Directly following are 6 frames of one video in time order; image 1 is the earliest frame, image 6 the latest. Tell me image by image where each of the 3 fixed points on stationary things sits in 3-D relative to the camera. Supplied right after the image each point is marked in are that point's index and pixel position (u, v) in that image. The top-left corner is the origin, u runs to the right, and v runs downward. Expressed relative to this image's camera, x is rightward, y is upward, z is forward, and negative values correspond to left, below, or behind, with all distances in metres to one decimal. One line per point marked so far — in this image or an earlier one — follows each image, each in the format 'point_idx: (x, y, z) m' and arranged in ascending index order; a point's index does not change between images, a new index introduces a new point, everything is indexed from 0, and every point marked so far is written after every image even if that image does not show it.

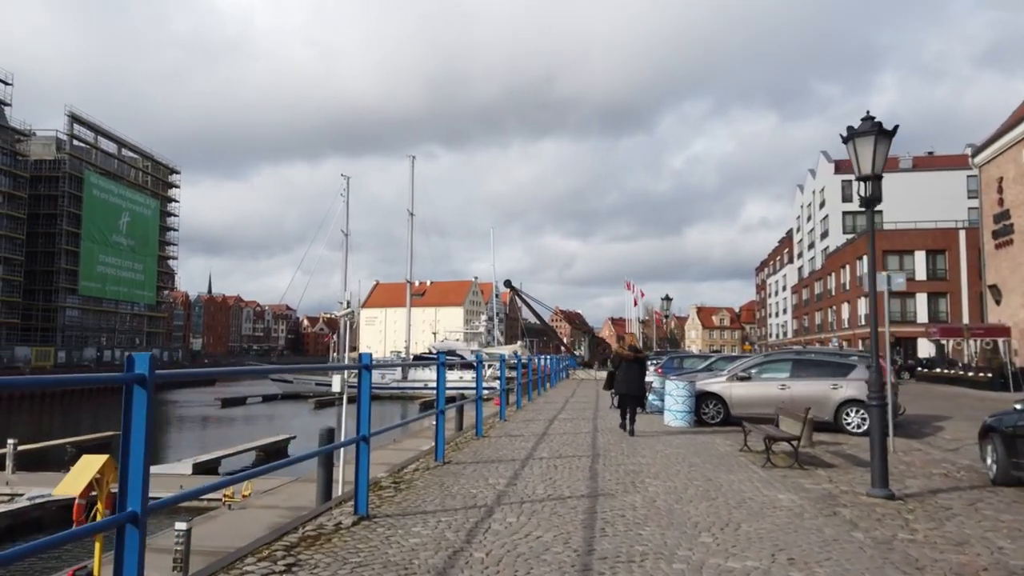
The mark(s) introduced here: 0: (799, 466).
0: (+3.4, -2.1, +8.4) m
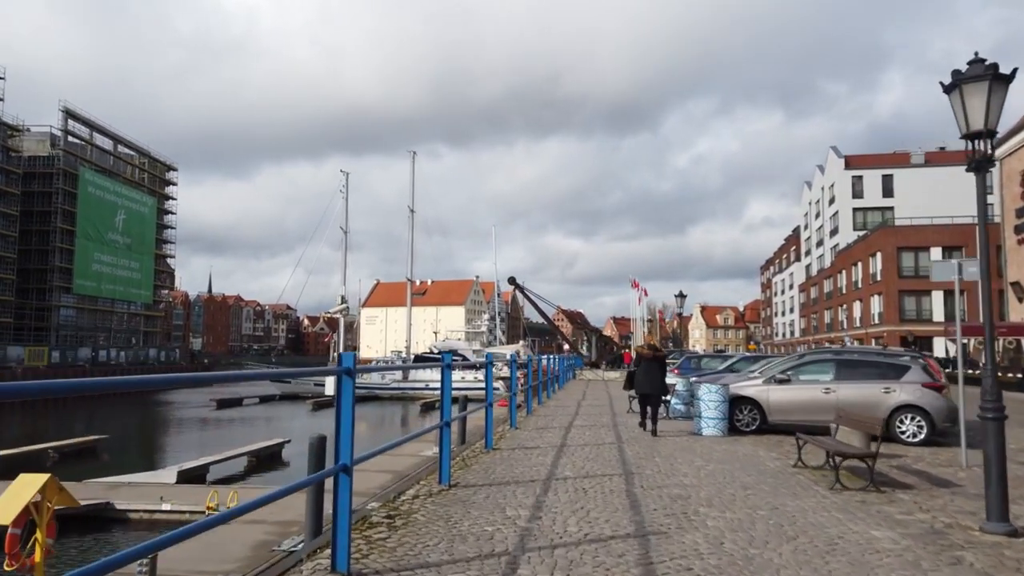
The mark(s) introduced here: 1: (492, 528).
0: (+3.5, -2.0, +7.0) m
1: (-0.1, -1.7, +5.1) m
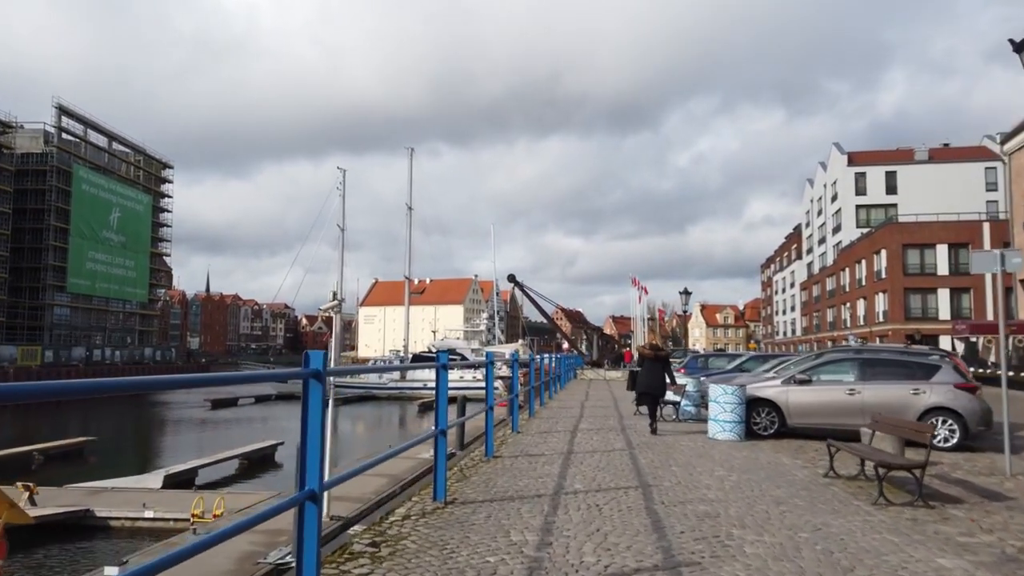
0: (+3.6, -1.9, +6.3) m
1: (-0.1, -1.6, +4.3) m
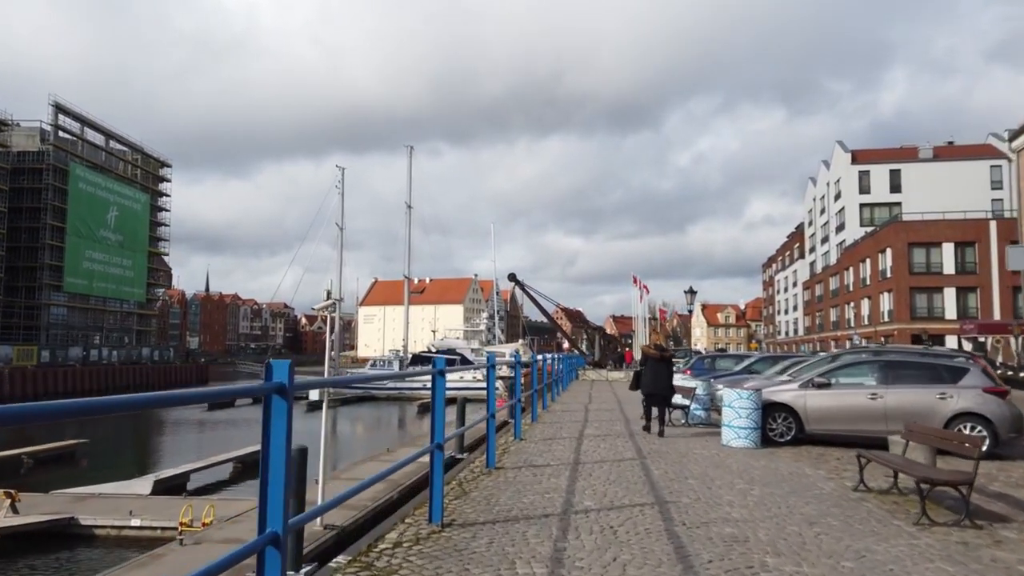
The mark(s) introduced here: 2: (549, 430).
0: (+3.6, -1.9, +5.7) m
1: (-0.1, -1.6, +3.7) m
2: (+0.6, -2.4, +12.2) m
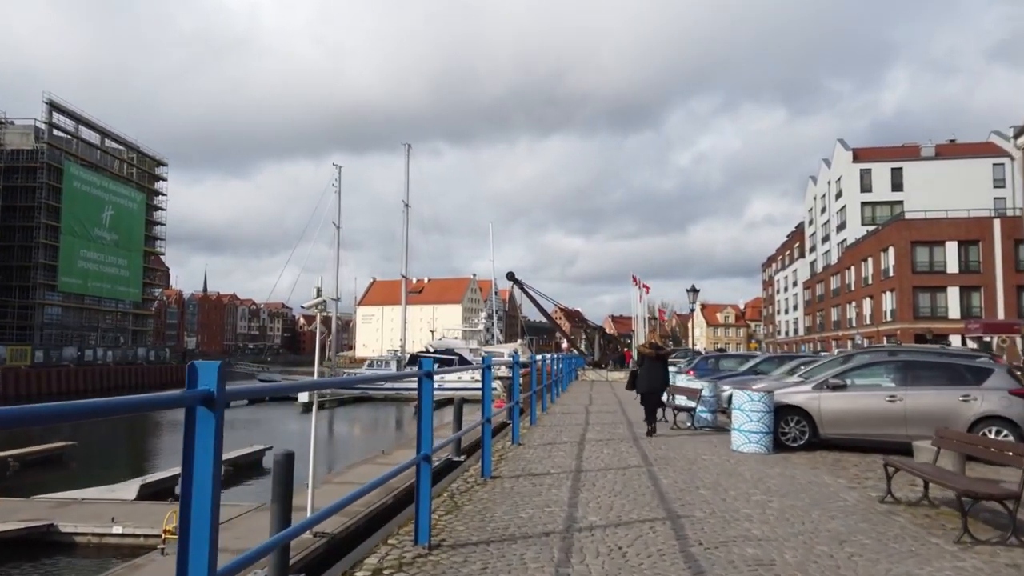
0: (+3.6, -1.8, +5.1) m
1: (-0.1, -1.5, +3.2) m
2: (+0.6, -2.4, +11.7) m
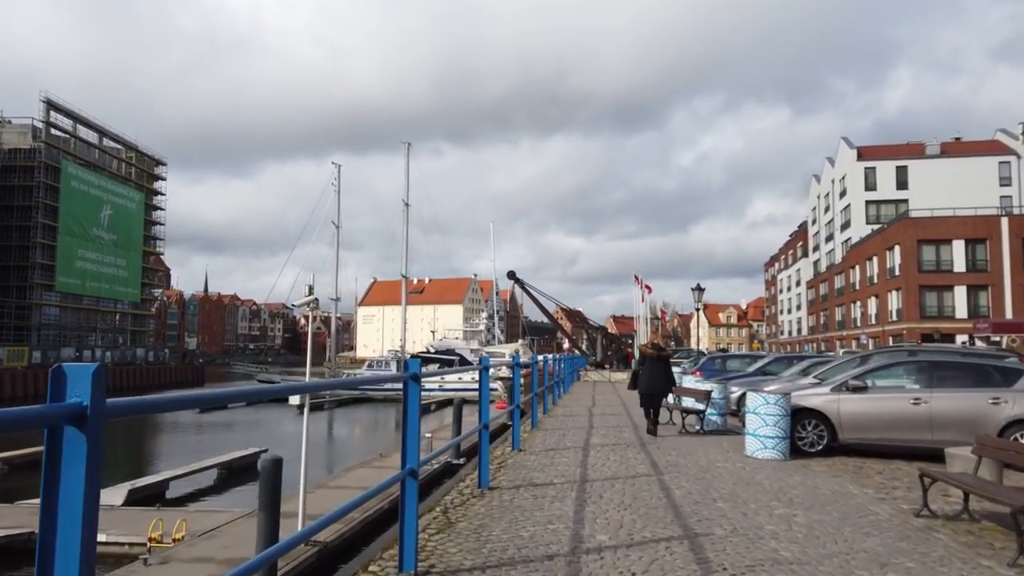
0: (+3.6, -1.7, +4.5) m
1: (-0.1, -1.5, +2.6) m
2: (+0.6, -2.3, +11.1) m
